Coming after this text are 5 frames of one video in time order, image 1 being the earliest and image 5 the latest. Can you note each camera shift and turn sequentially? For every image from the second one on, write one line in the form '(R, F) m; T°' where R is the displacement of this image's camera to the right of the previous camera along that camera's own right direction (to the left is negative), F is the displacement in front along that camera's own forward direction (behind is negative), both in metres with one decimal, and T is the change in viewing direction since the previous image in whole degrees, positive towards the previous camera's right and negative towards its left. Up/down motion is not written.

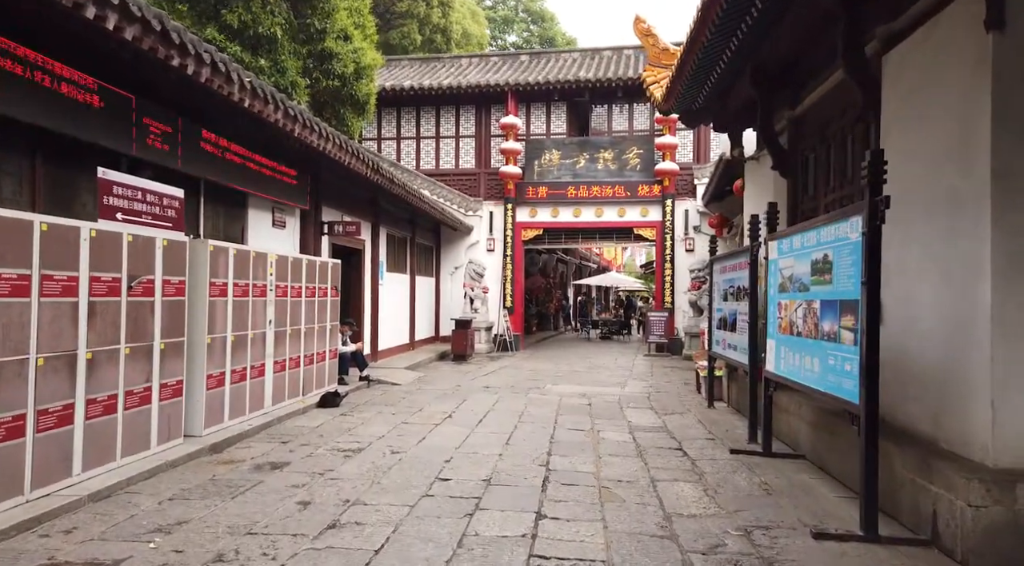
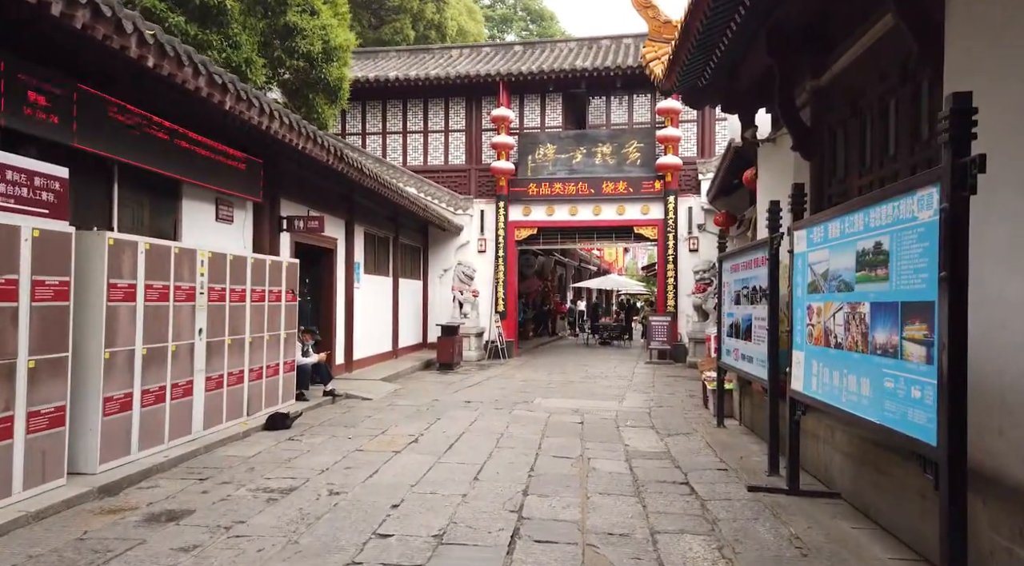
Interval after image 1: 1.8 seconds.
(+0.2, +1.0) m; 0°
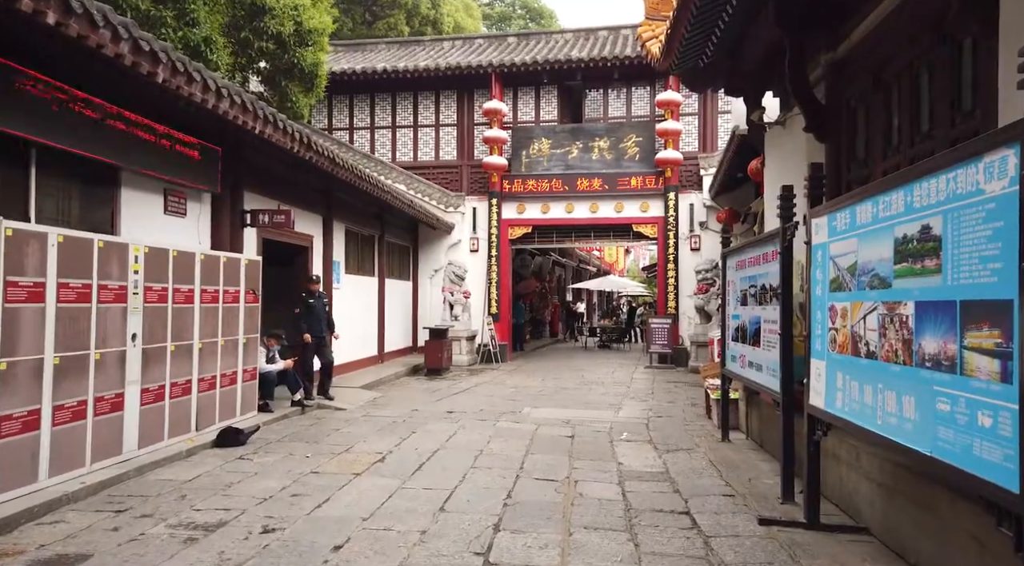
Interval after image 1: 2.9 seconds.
(+0.2, +0.7) m; 0°
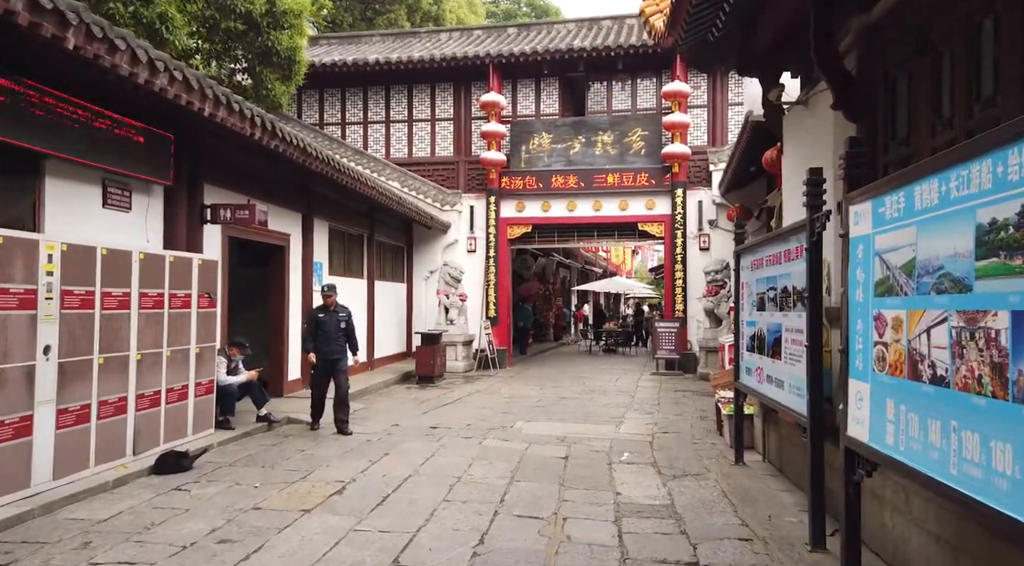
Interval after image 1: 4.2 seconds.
(+0.2, +0.7) m; -1°
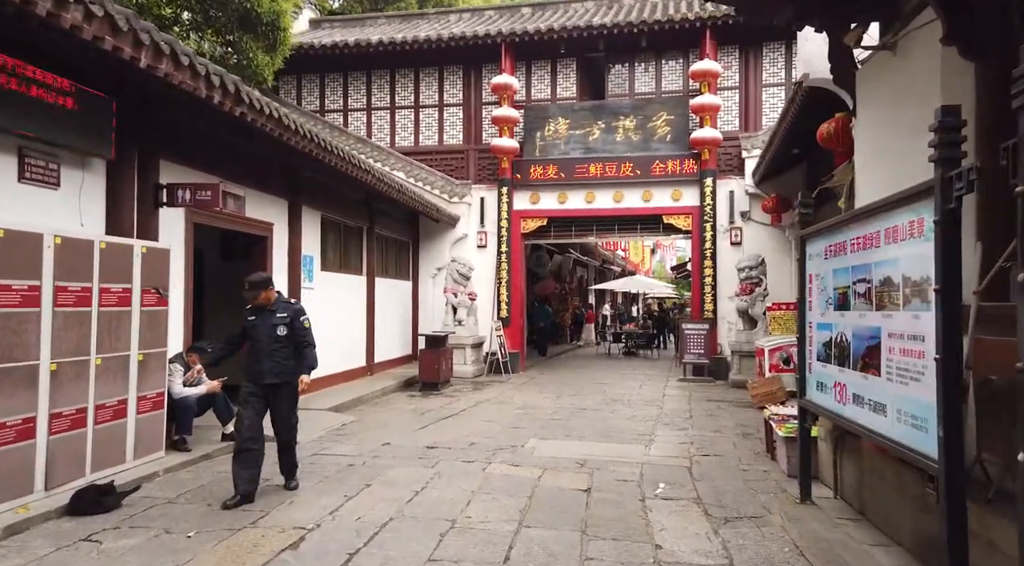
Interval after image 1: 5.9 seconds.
(0.0, +1.1) m; -1°
